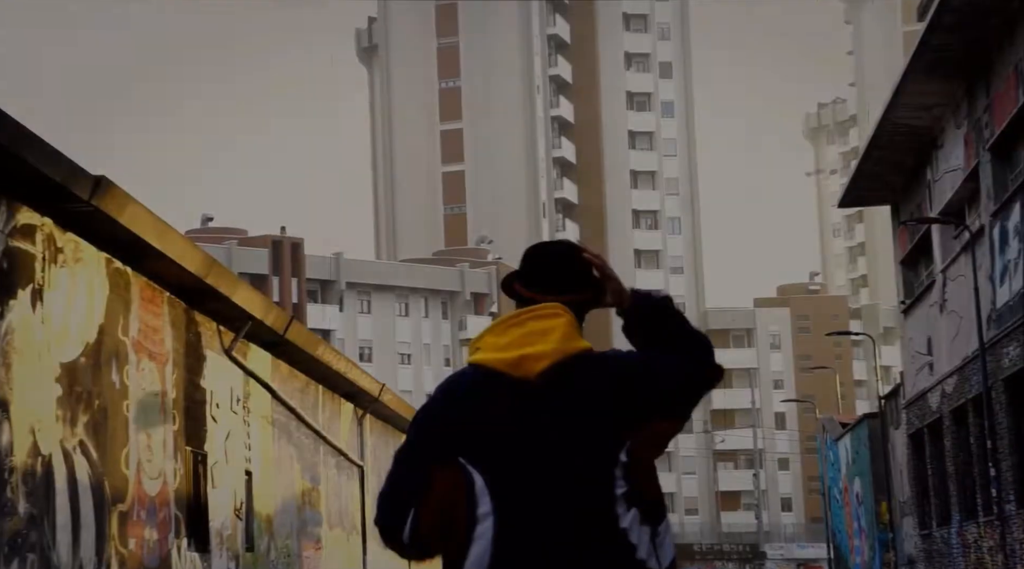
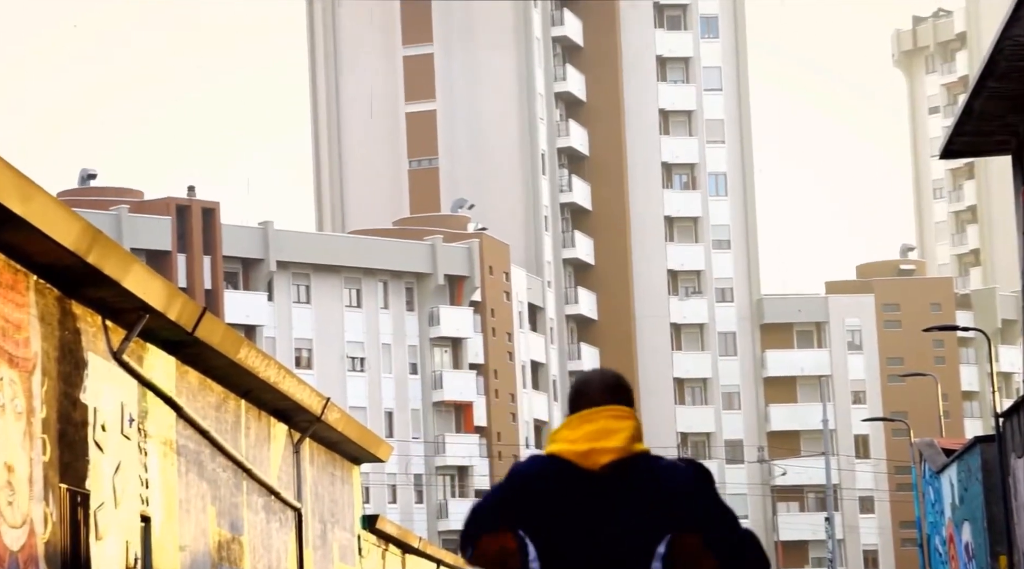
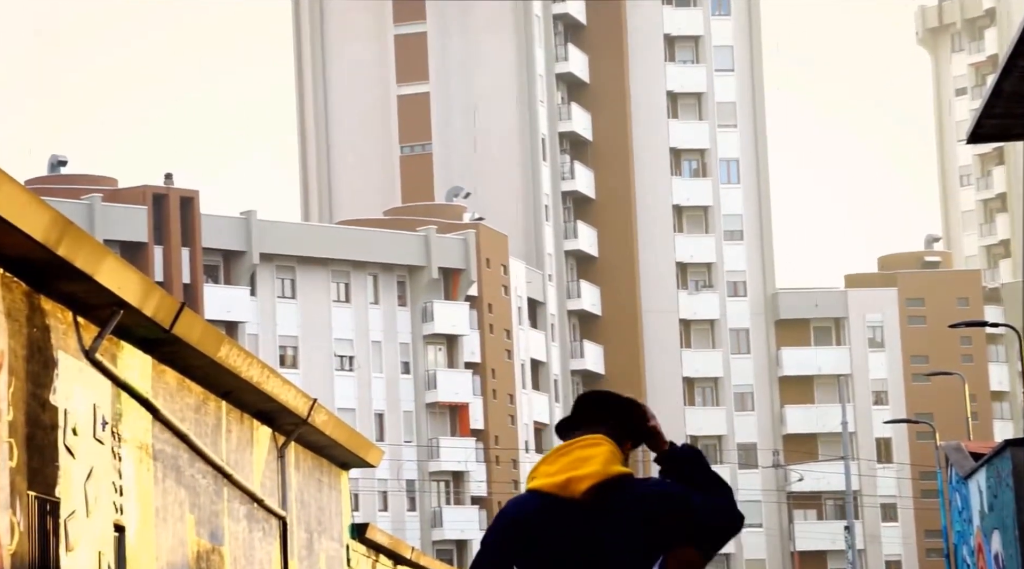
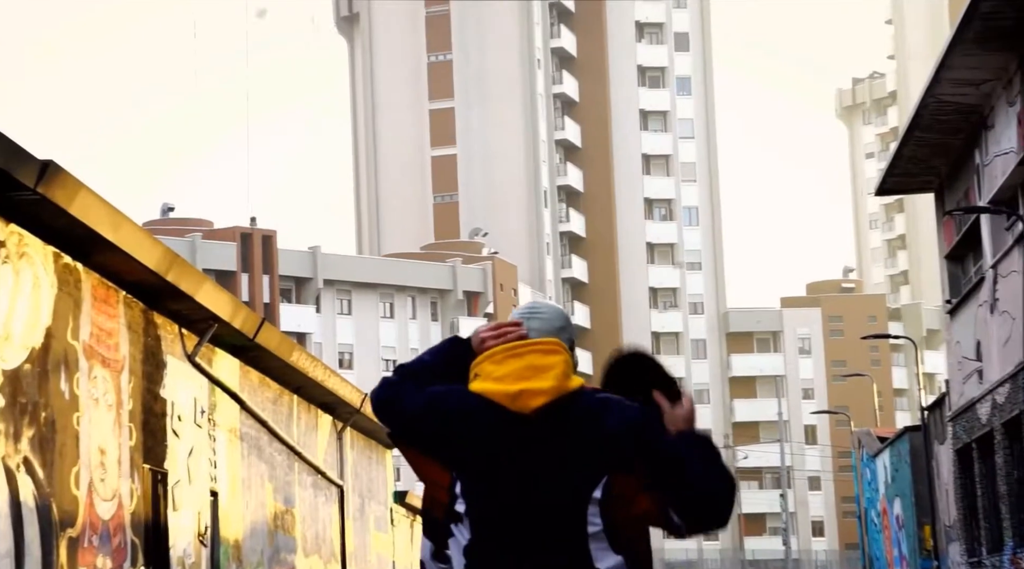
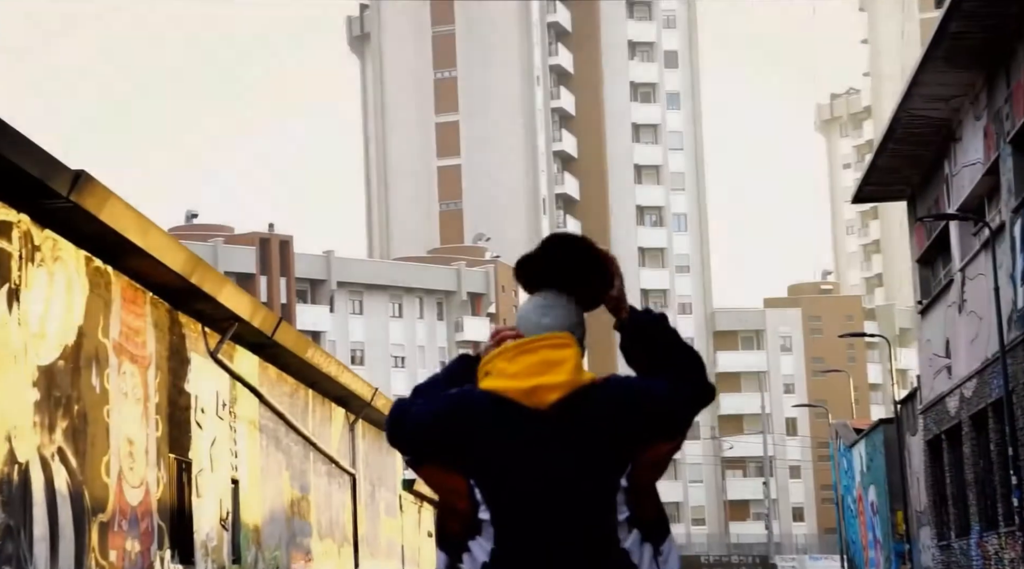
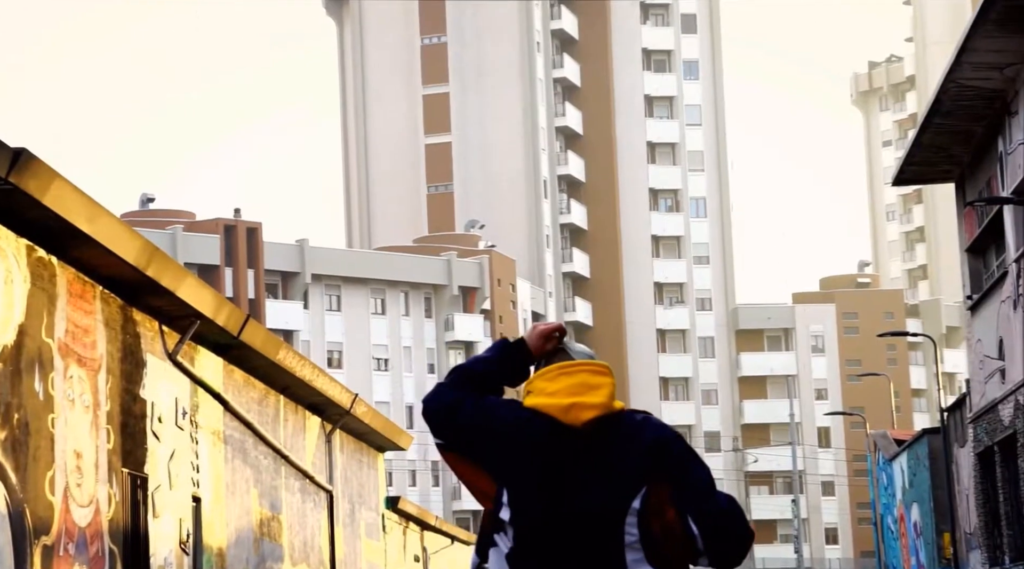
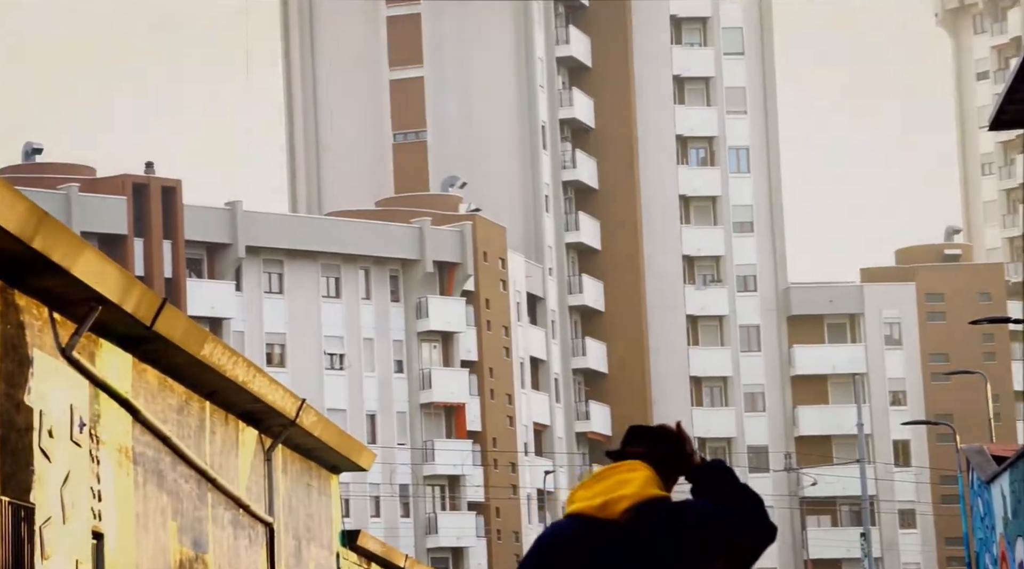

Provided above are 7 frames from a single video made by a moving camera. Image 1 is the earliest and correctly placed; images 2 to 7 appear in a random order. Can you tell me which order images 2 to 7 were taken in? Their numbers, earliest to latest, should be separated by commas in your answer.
5, 4, 6, 2, 3, 7
